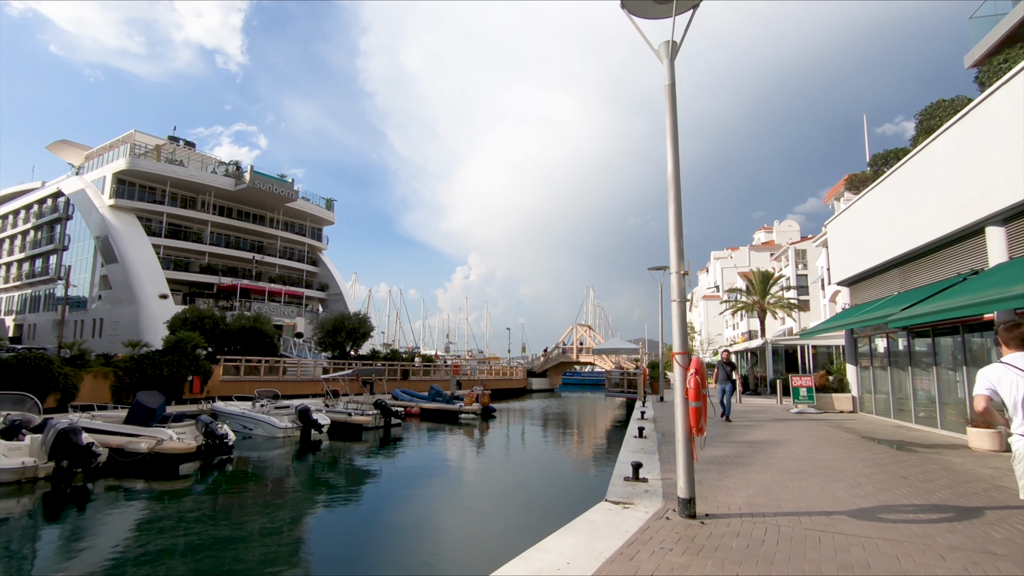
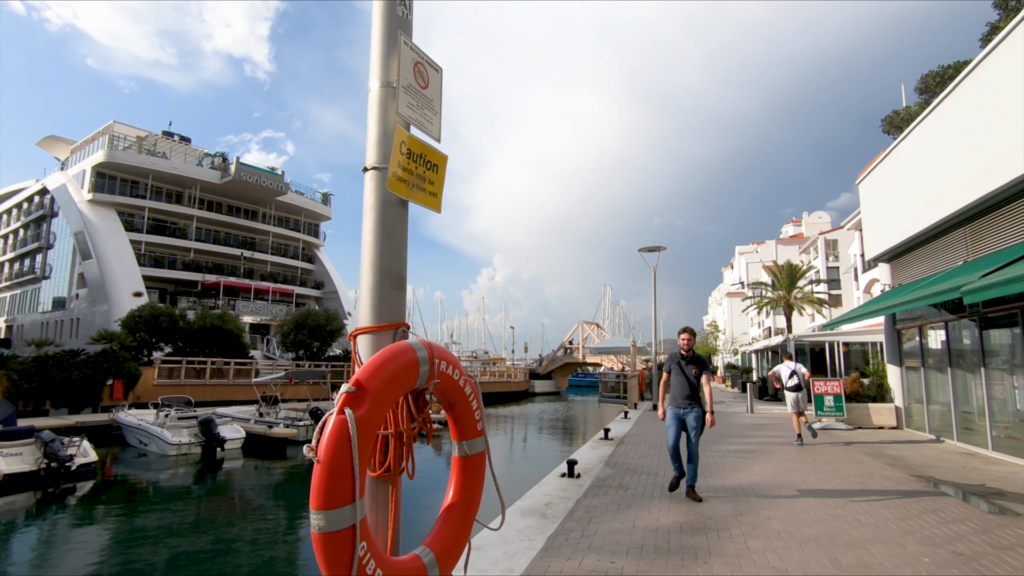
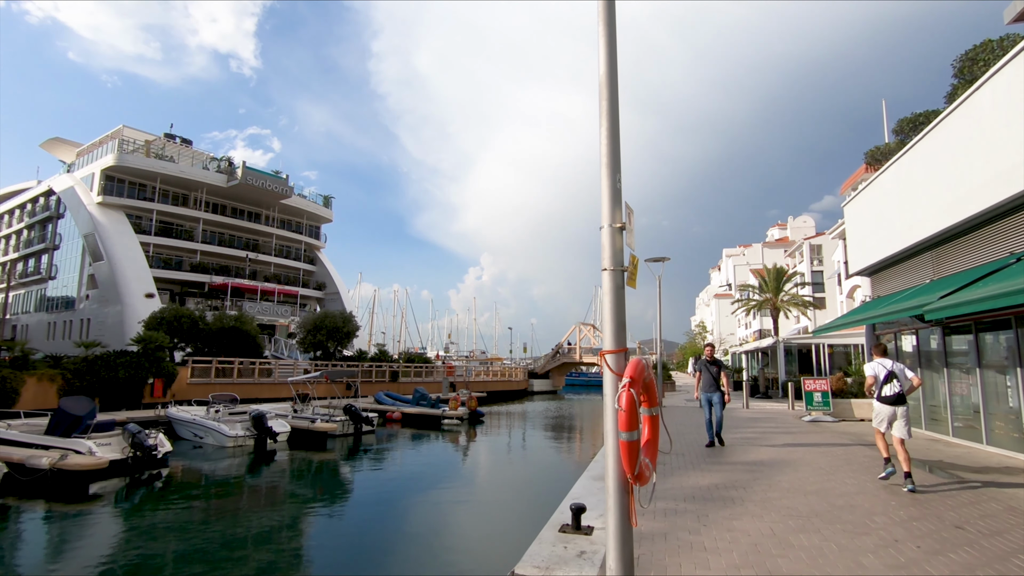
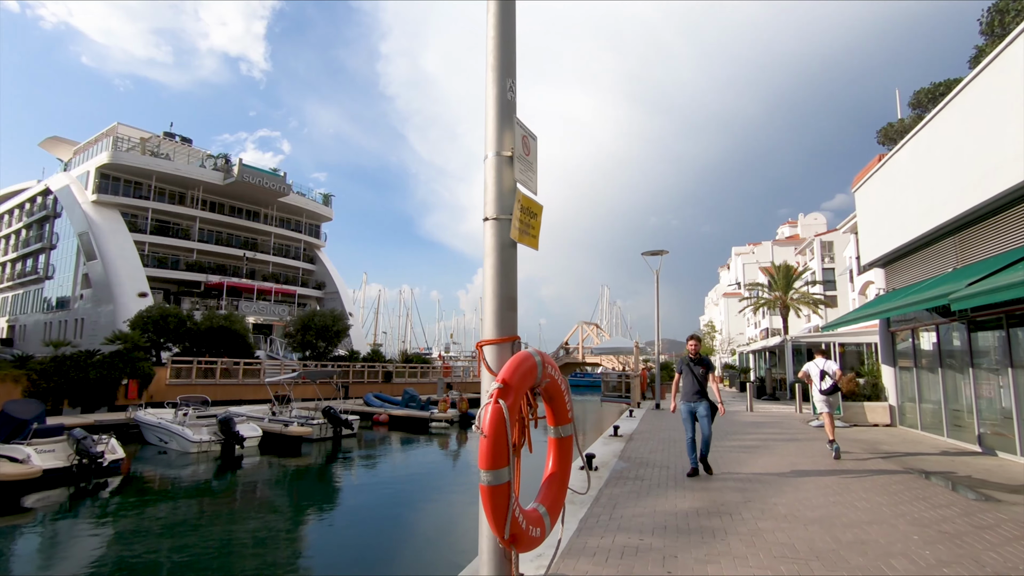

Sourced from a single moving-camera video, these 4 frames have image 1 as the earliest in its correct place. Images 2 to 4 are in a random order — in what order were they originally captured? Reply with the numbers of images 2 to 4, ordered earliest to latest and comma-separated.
3, 4, 2
